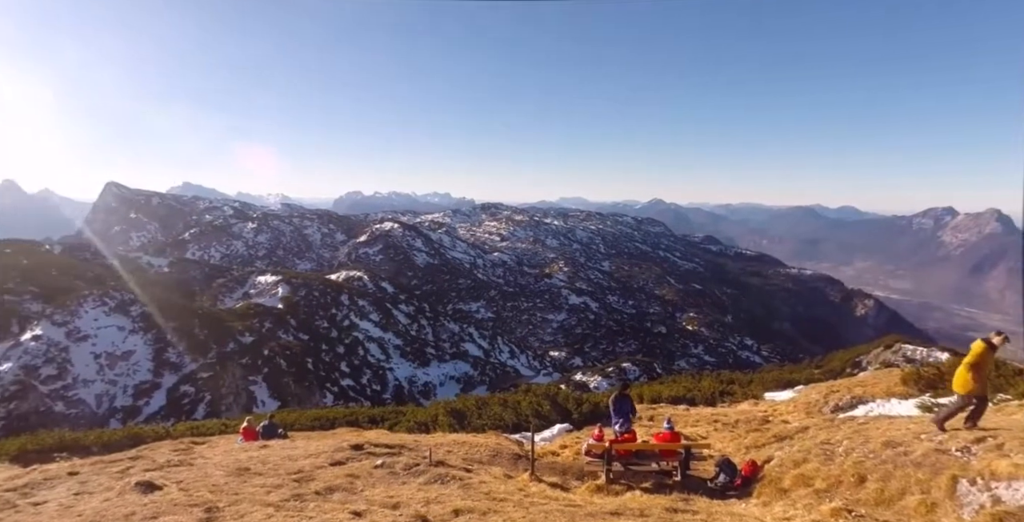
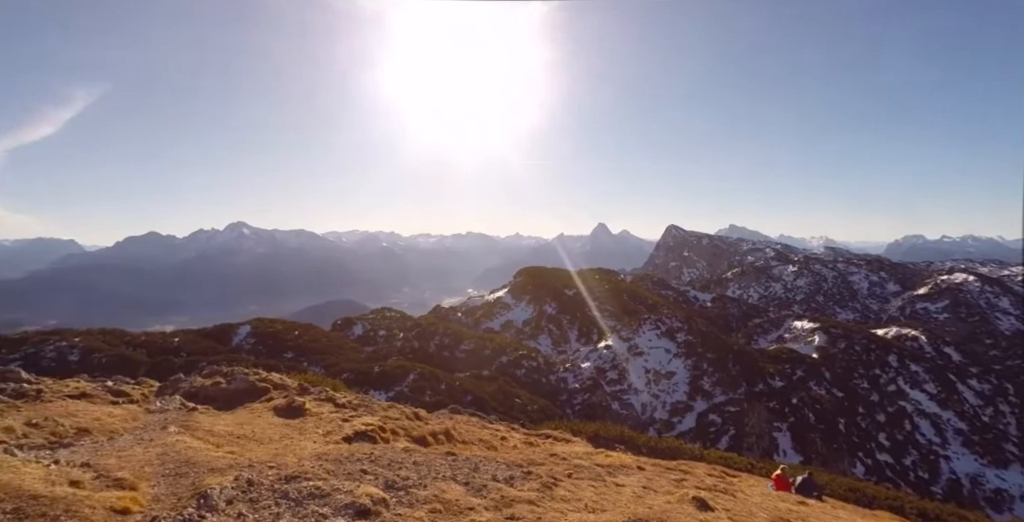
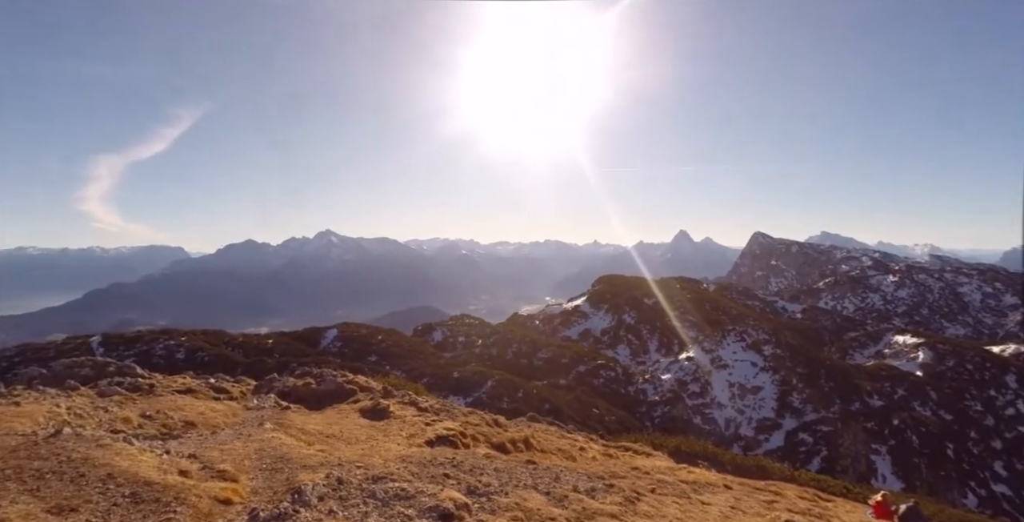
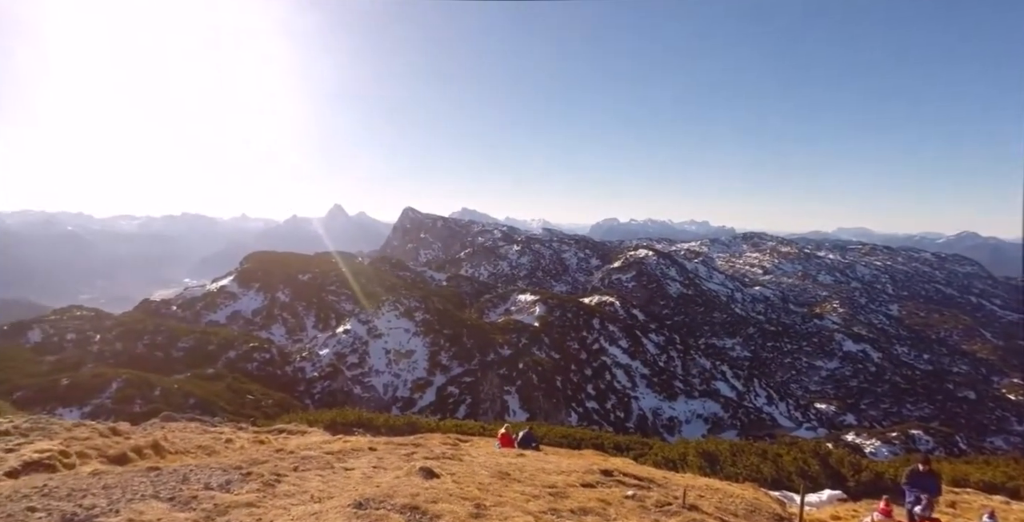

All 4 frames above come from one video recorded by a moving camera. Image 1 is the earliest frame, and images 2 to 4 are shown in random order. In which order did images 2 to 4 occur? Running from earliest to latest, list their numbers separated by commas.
4, 2, 3
